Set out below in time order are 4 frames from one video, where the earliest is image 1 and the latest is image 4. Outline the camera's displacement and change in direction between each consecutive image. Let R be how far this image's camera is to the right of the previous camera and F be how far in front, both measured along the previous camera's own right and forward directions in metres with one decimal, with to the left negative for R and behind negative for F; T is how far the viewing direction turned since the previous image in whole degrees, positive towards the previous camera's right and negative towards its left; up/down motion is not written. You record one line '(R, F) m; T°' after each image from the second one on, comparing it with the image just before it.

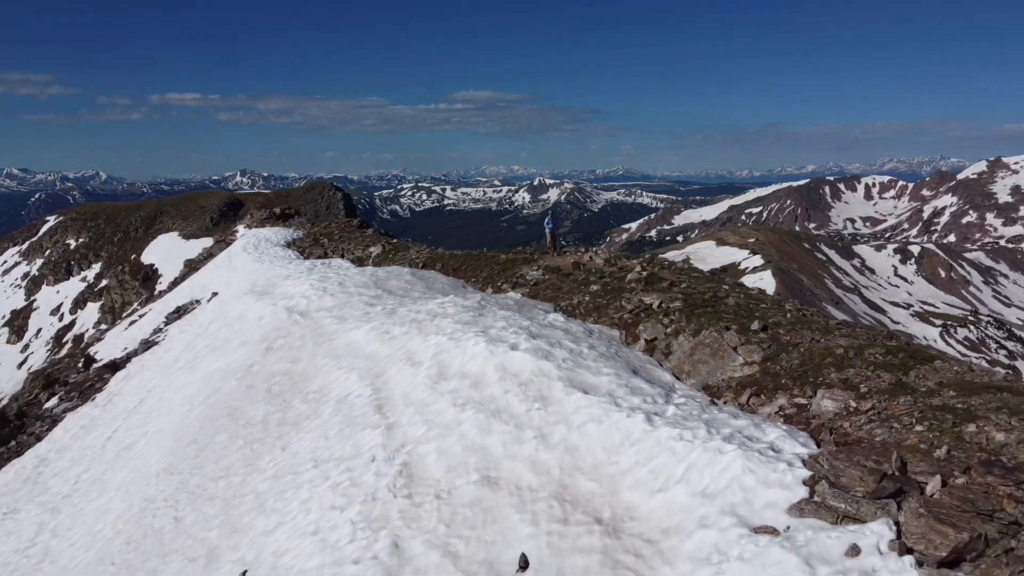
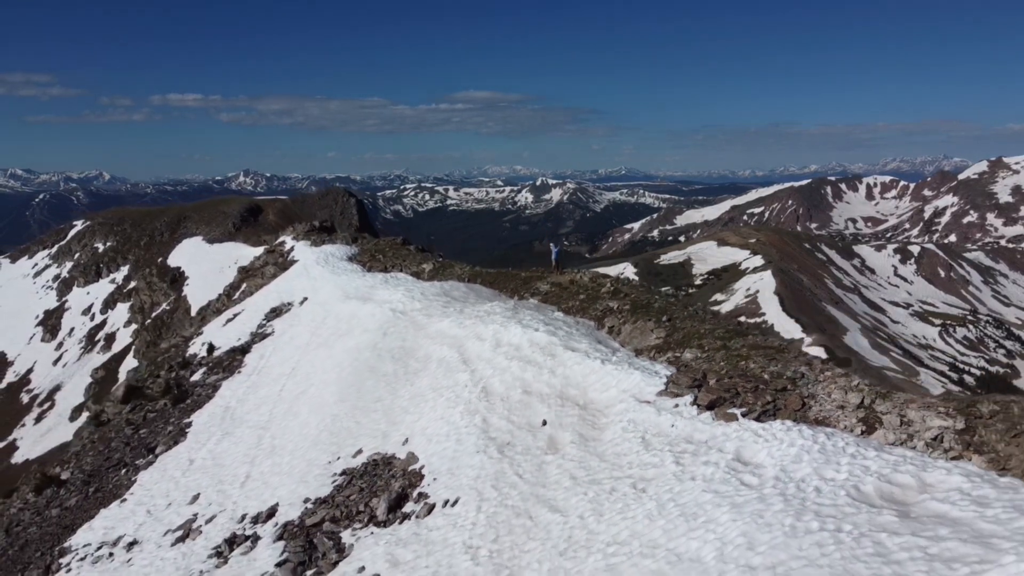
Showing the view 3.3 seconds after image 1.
(-0.7, -9.0) m; 0°
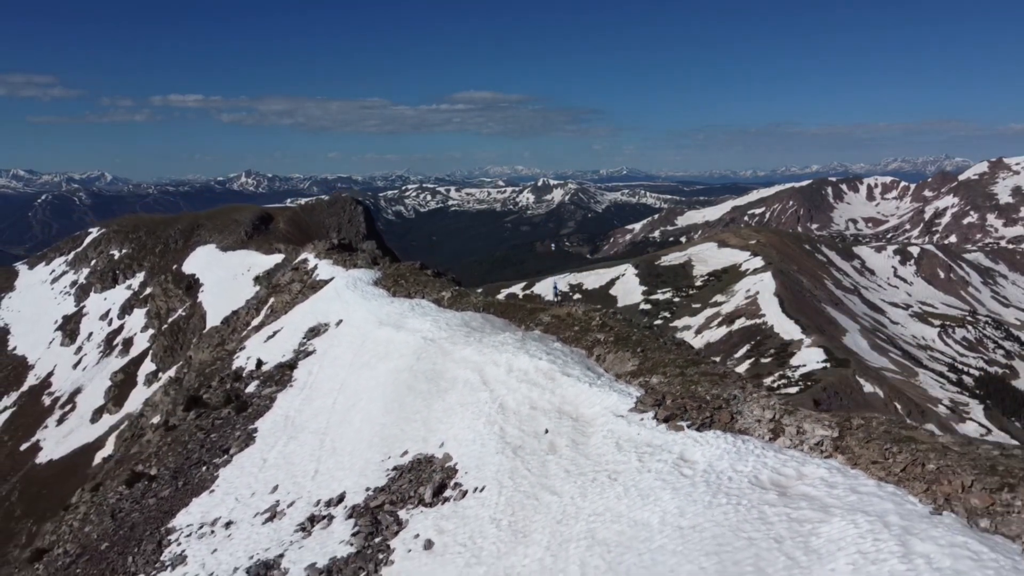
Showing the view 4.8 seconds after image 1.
(-0.3, -5.7) m; 0°
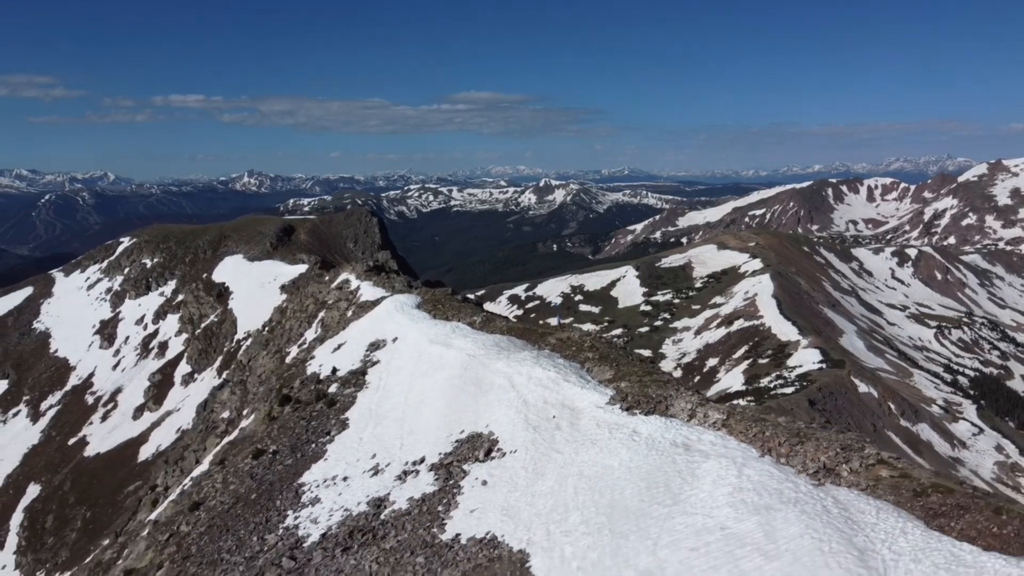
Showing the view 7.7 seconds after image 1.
(-1.2, -13.0) m; 0°
